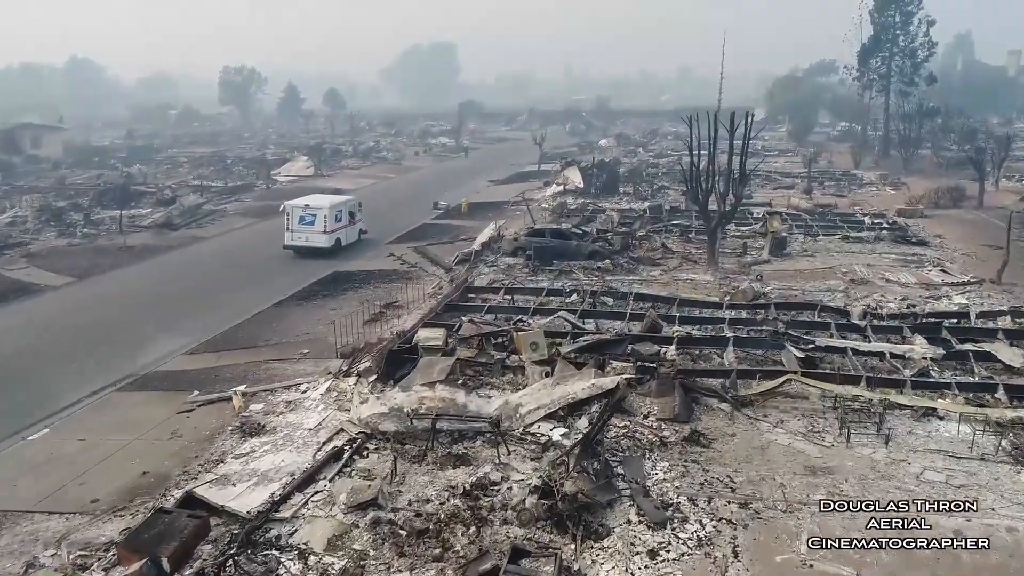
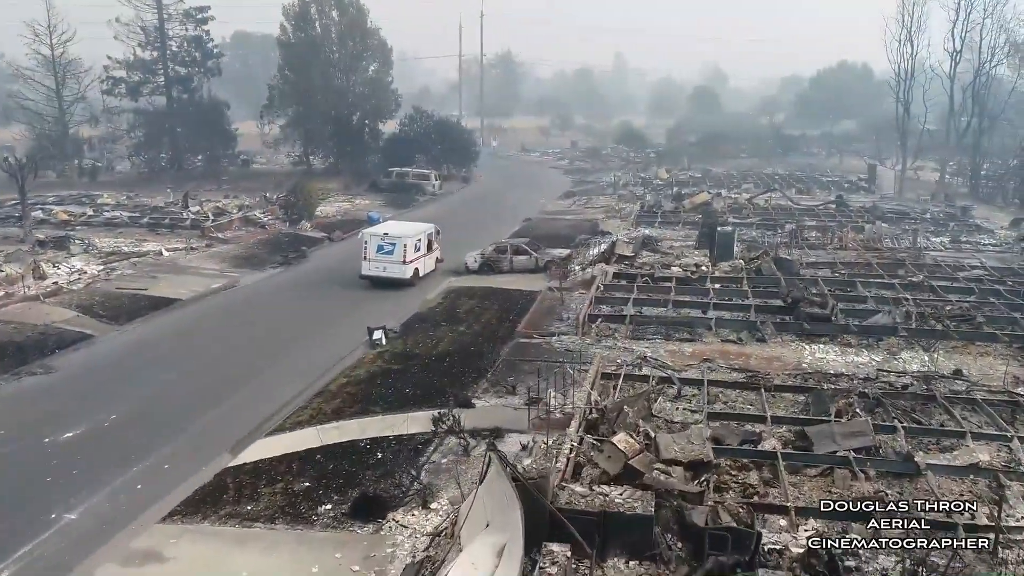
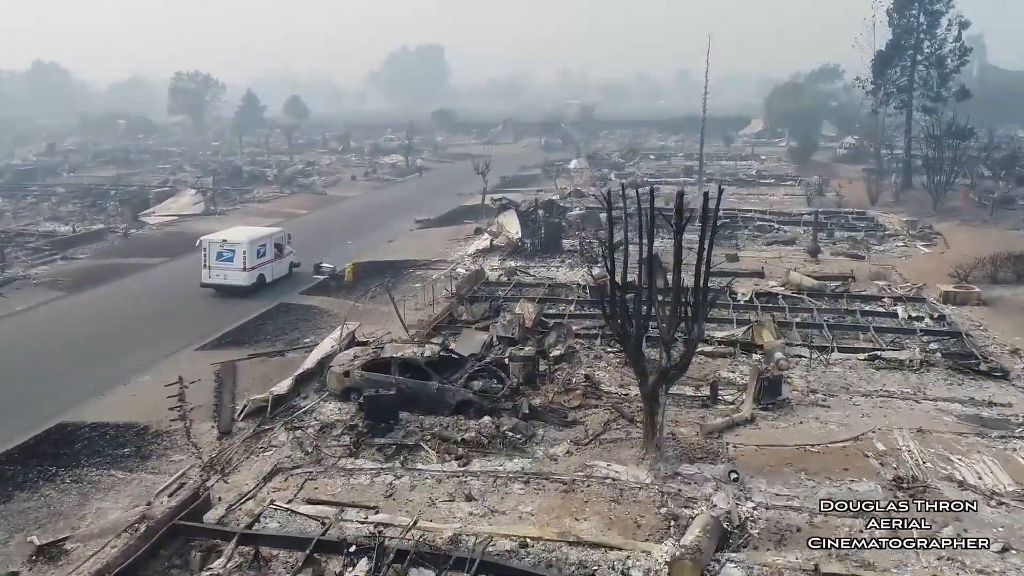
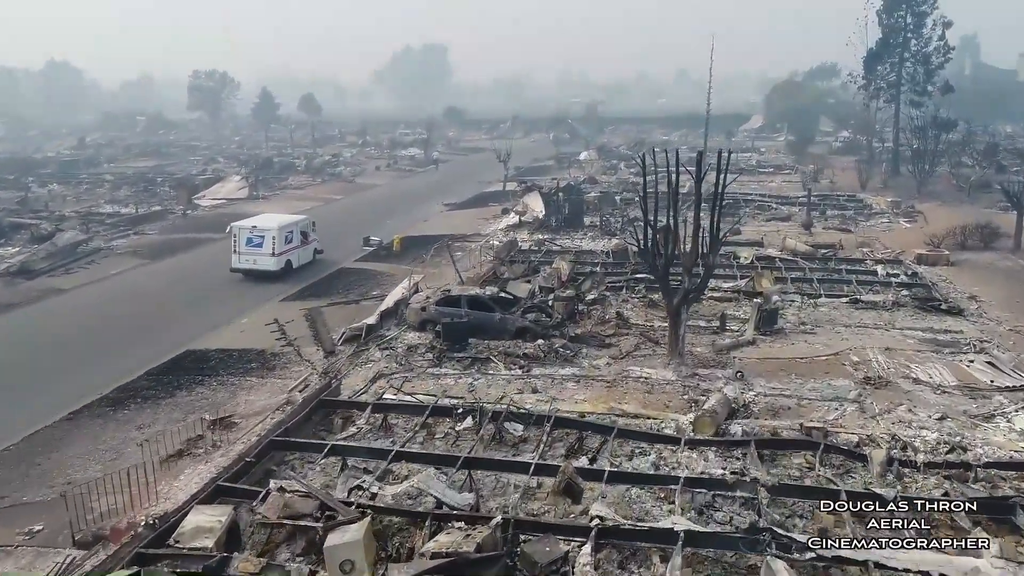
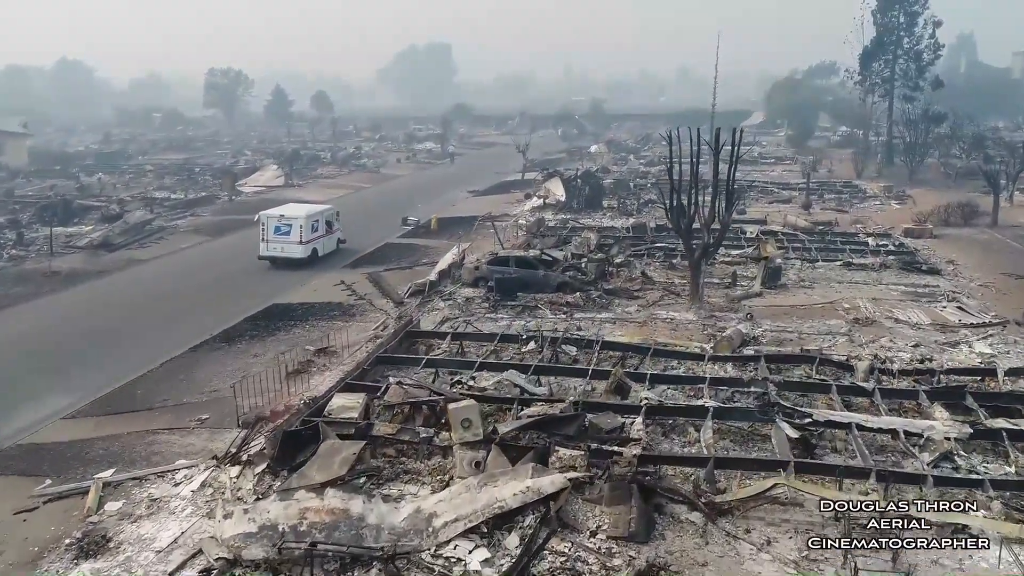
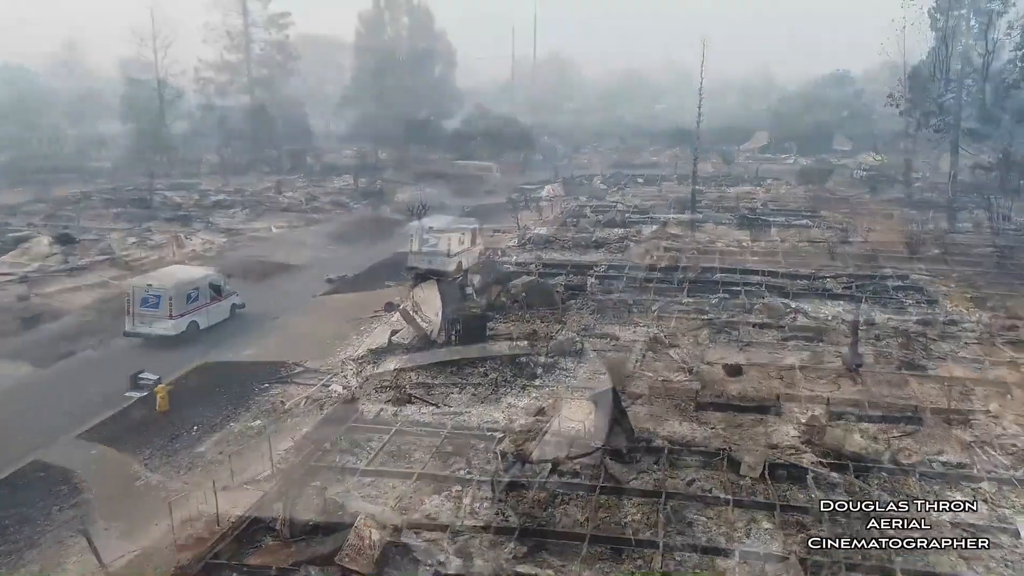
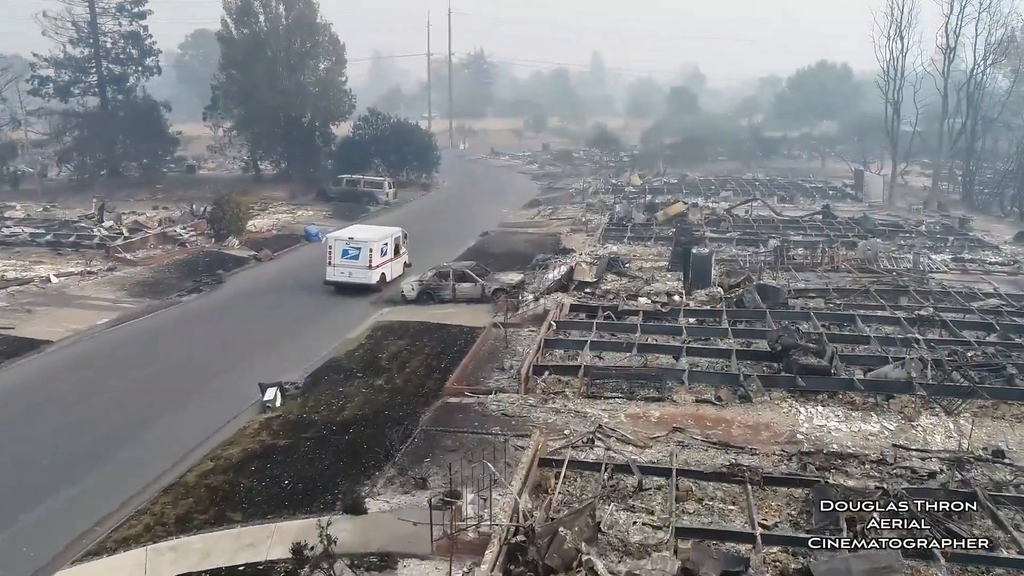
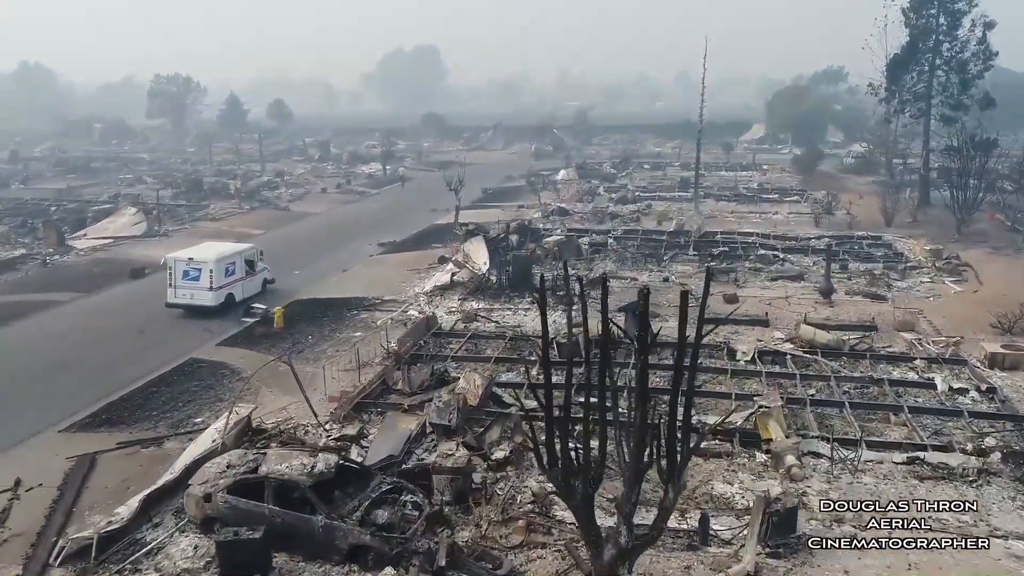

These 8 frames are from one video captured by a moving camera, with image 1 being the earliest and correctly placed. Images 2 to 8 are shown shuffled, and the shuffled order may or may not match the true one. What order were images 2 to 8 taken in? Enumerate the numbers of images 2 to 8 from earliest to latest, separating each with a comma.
5, 4, 3, 8, 6, 2, 7
